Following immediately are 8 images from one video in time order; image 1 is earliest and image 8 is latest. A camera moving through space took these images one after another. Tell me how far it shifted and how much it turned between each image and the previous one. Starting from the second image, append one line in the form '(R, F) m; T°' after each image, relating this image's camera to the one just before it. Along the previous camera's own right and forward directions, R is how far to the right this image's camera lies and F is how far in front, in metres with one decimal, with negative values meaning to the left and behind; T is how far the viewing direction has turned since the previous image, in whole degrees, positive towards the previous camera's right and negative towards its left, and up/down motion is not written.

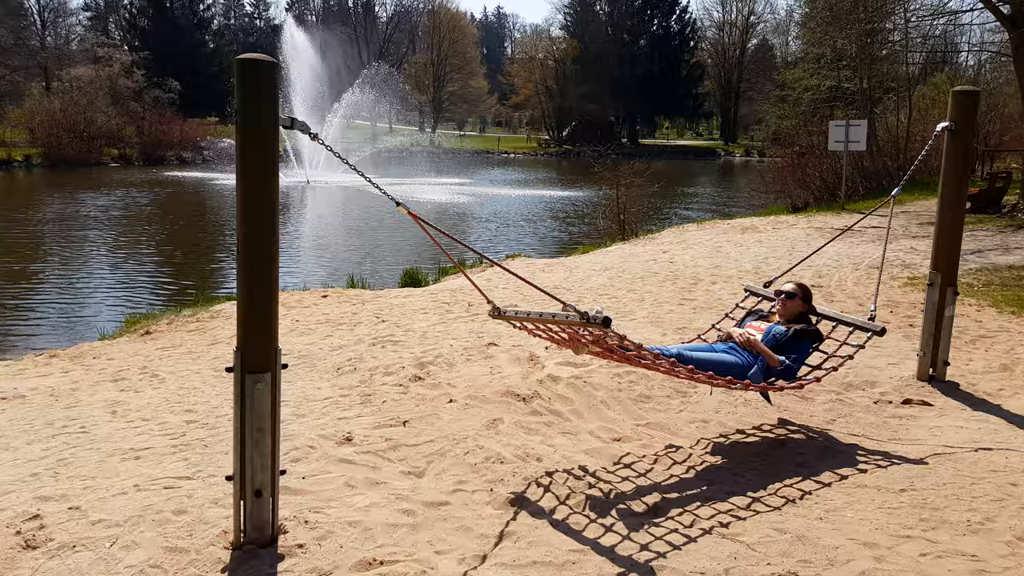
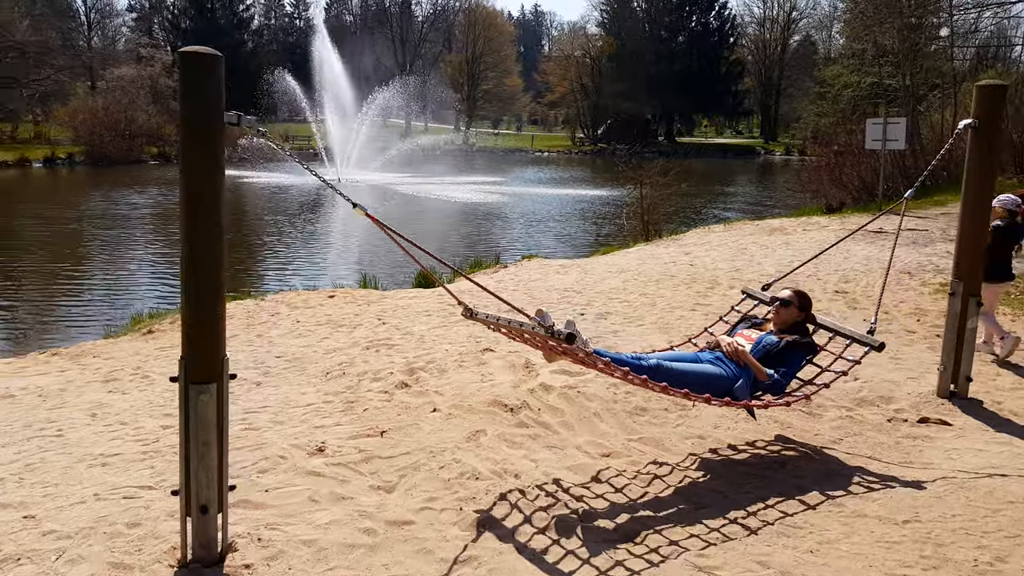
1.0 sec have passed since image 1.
(+0.3, +0.3) m; -3°
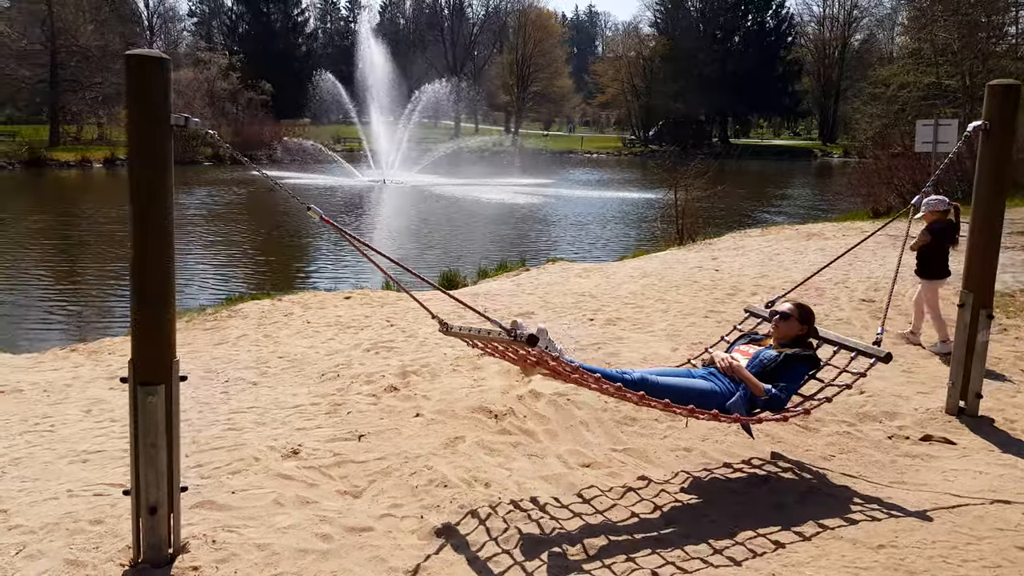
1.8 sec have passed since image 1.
(+0.5, +0.1) m; -4°
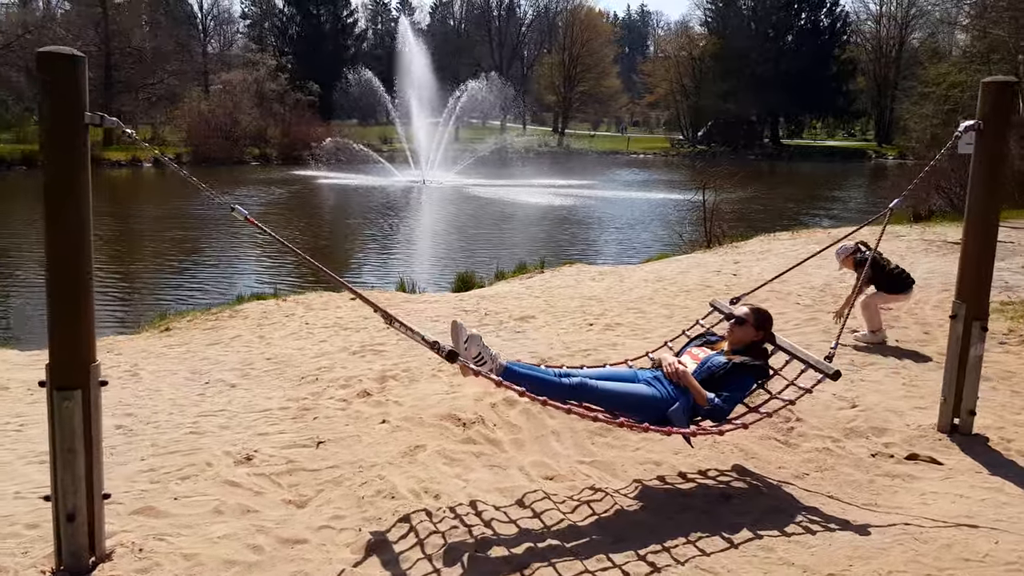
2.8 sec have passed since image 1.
(+0.5, +0.2) m; -4°
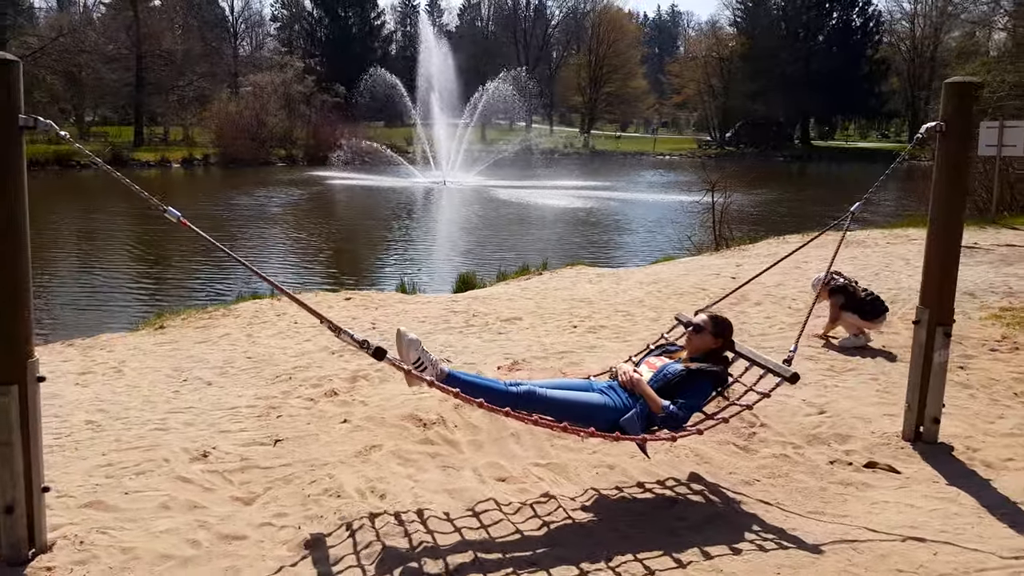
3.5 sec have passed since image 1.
(+0.5, 0.0) m; -2°
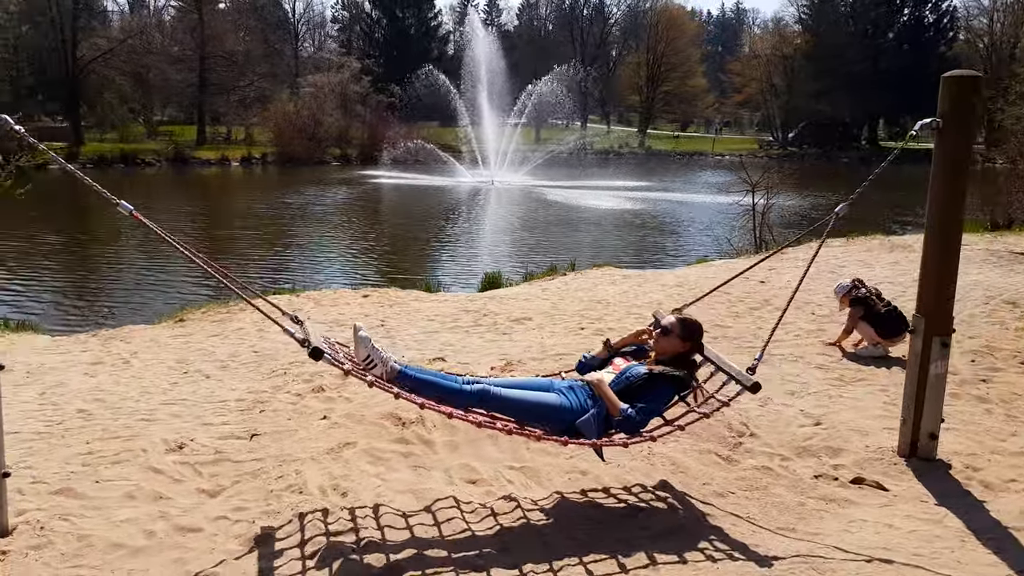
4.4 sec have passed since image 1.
(+0.5, +0.1) m; -4°
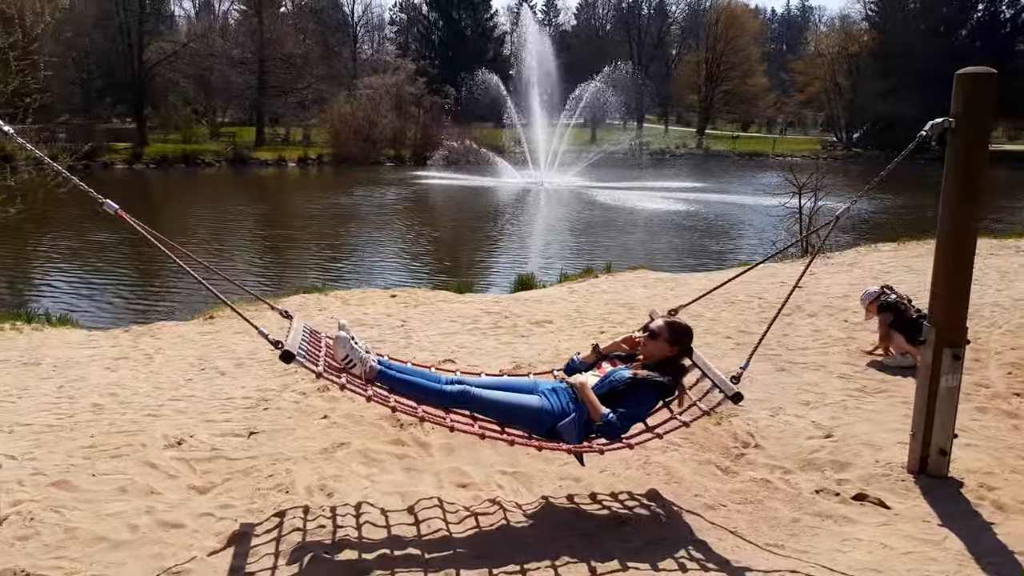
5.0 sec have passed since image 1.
(+0.4, +0.1) m; -4°
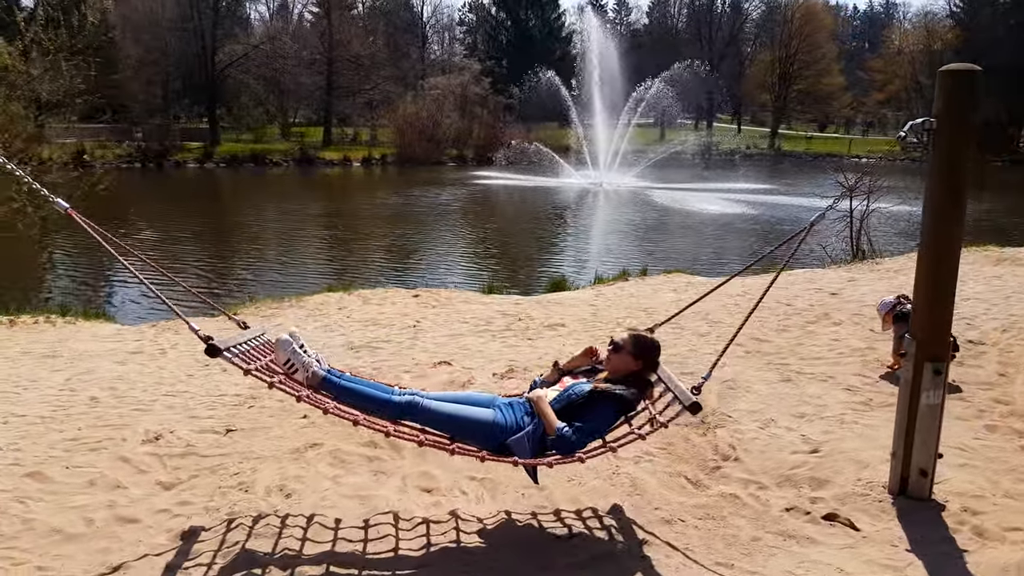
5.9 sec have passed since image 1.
(+0.6, +0.1) m; -5°
